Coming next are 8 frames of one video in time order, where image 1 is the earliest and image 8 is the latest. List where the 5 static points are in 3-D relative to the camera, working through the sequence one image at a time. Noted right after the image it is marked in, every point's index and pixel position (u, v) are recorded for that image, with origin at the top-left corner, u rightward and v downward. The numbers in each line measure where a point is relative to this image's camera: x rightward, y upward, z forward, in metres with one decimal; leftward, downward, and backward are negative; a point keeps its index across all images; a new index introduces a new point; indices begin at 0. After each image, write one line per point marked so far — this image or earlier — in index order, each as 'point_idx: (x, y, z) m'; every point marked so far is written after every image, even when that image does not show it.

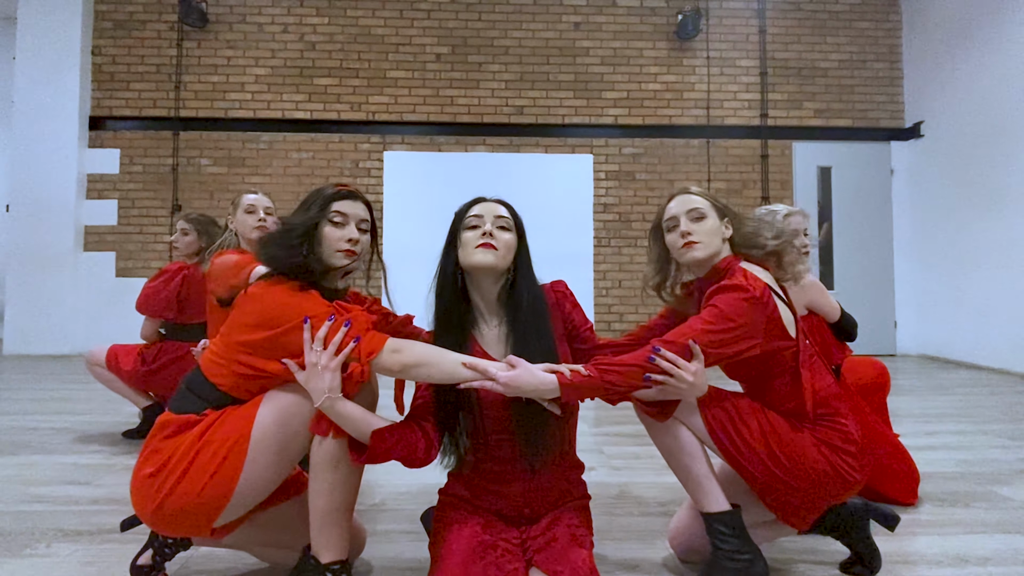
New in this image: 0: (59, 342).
0: (-4.7, -0.6, +4.7) m
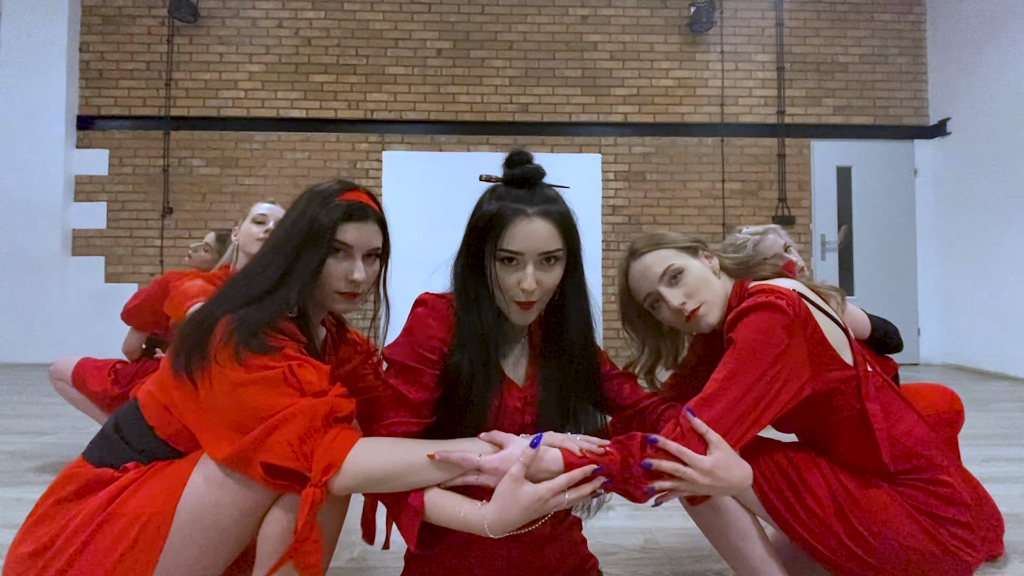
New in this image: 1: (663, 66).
0: (-4.6, -0.6, +4.5) m
1: (+1.6, +2.3, +4.7) m
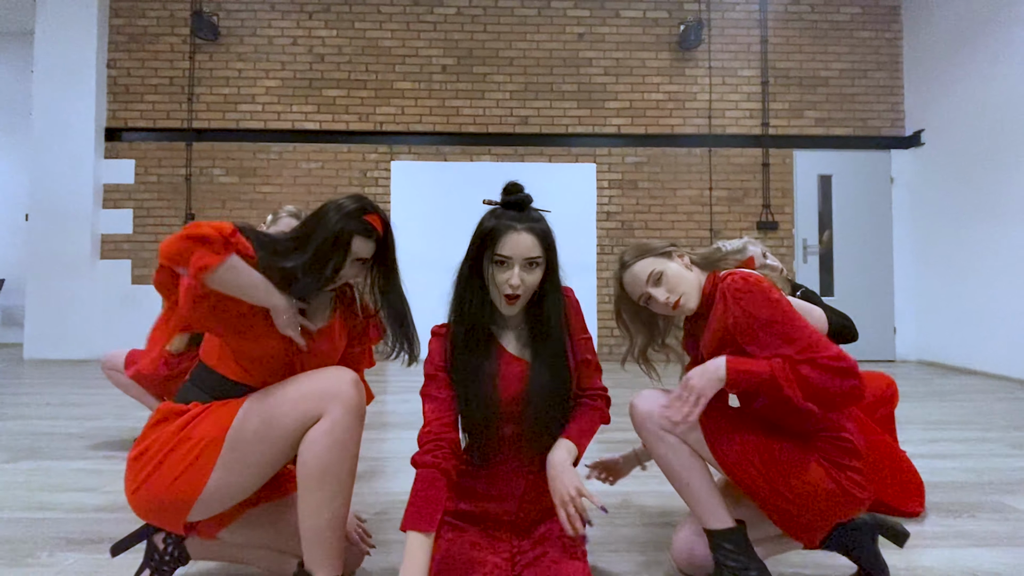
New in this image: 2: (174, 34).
0: (-4.6, -0.6, +4.8) m
1: (+1.6, +2.3, +5.0) m
2: (-3.7, +2.8, +4.9) m
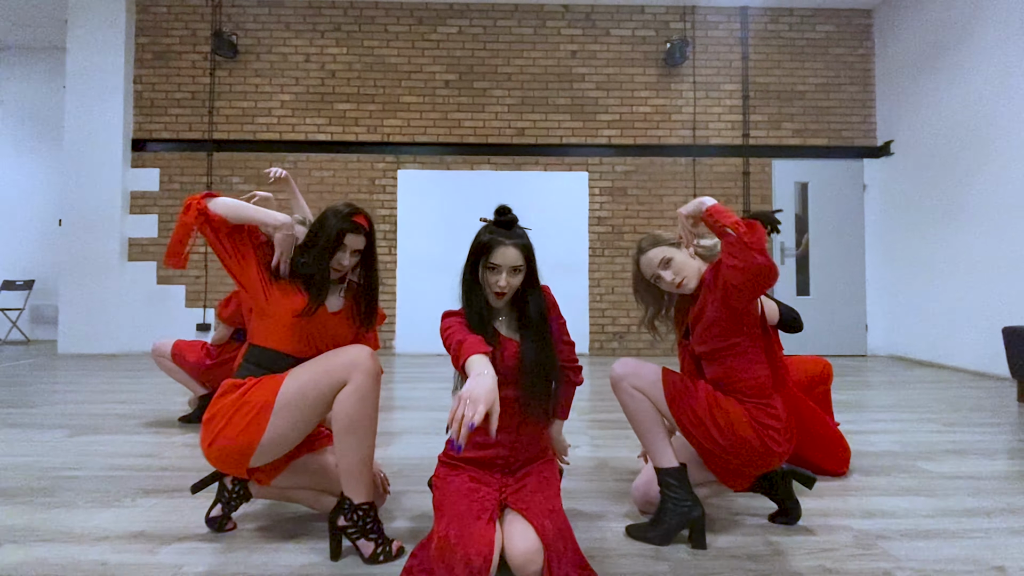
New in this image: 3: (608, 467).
0: (-4.6, -0.6, +5.2) m
1: (+1.5, +2.3, +5.3) m
2: (-3.7, +2.8, +5.3) m
3: (+0.4, -0.8, +2.1) m
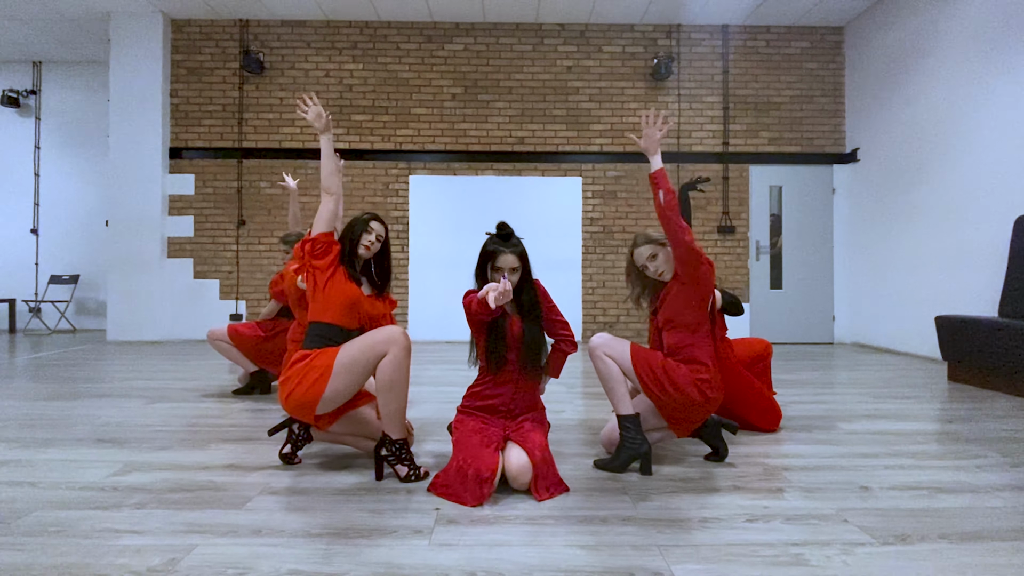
0: (-4.6, -0.6, +5.8) m
1: (+1.5, +2.4, +5.9) m
2: (-3.7, +2.8, +5.9) m
3: (+0.4, -0.8, +2.6) m
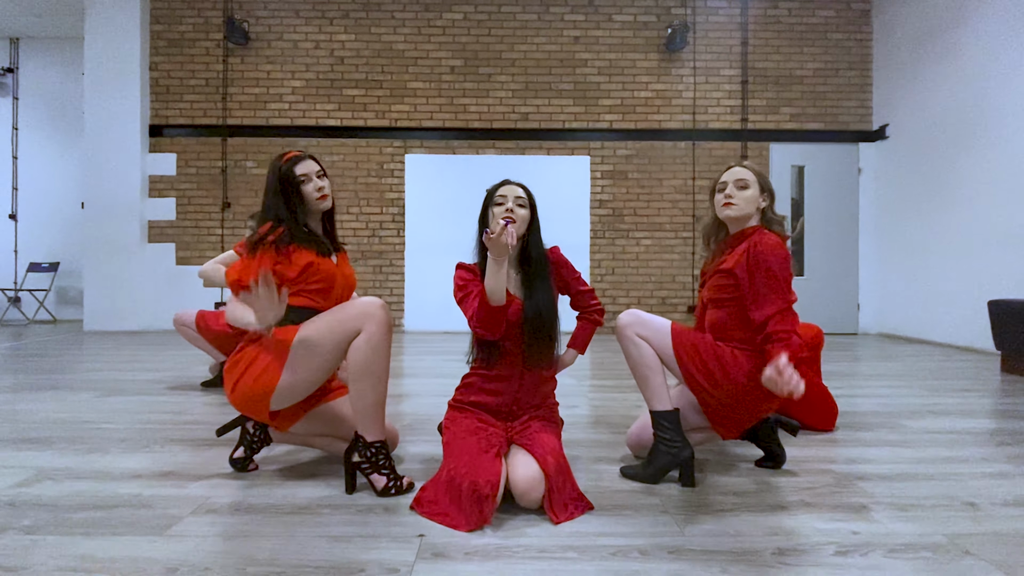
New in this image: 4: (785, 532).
0: (-4.6, -0.4, +5.4) m
1: (+1.6, +2.5, +5.5) m
2: (-3.7, +3.0, +5.5) m
3: (+0.5, -0.7, +2.3) m
4: (+0.7, -0.6, +1.1) m
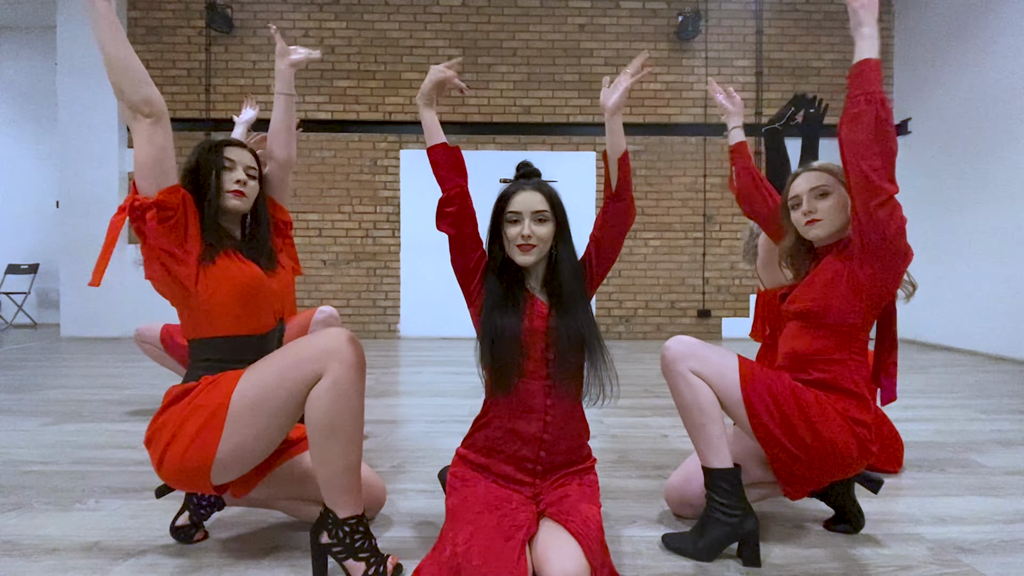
0: (-4.6, -0.4, +5.1) m
1: (+1.6, +2.5, +5.2) m
2: (-3.6, +3.0, +5.1) m
3: (+0.5, -0.7, +2.0) m
4: (+0.7, -0.7, +0.8) m
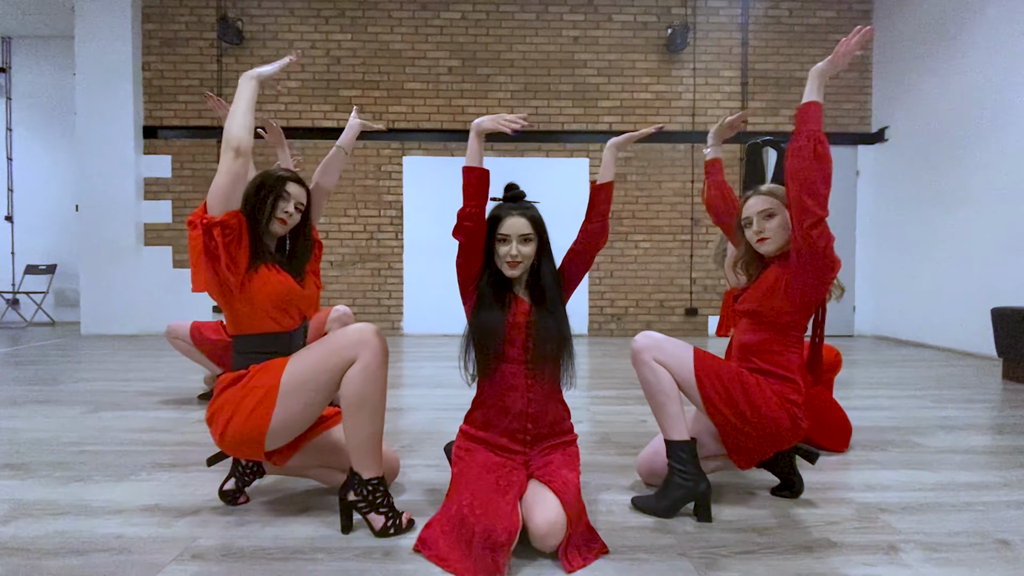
0: (-4.6, -0.4, +5.4) m
1: (+1.6, +2.5, +5.4) m
2: (-3.7, +3.0, +5.4) m
3: (+0.5, -0.7, +2.3) m
4: (+0.7, -0.7, +1.1) m
